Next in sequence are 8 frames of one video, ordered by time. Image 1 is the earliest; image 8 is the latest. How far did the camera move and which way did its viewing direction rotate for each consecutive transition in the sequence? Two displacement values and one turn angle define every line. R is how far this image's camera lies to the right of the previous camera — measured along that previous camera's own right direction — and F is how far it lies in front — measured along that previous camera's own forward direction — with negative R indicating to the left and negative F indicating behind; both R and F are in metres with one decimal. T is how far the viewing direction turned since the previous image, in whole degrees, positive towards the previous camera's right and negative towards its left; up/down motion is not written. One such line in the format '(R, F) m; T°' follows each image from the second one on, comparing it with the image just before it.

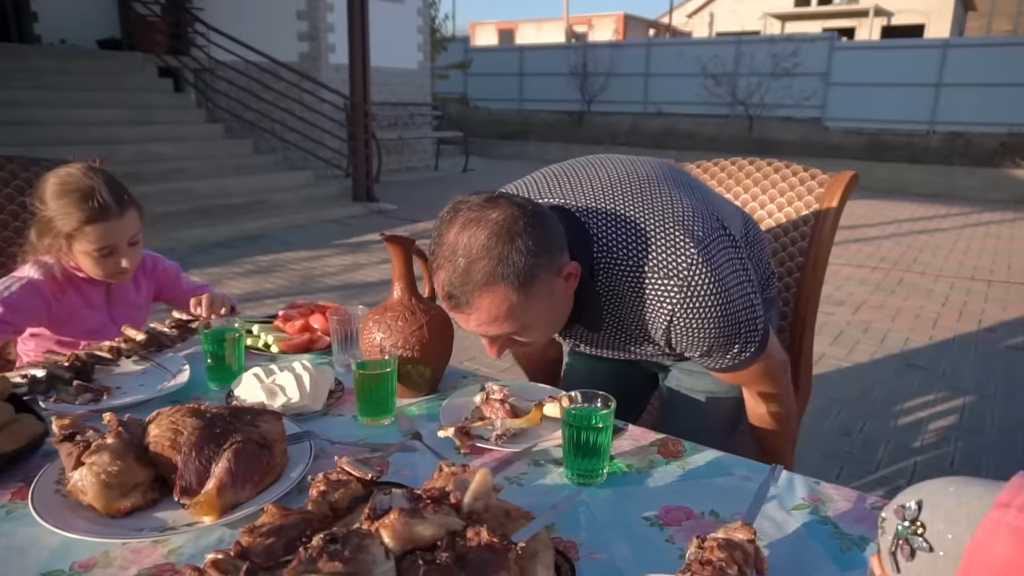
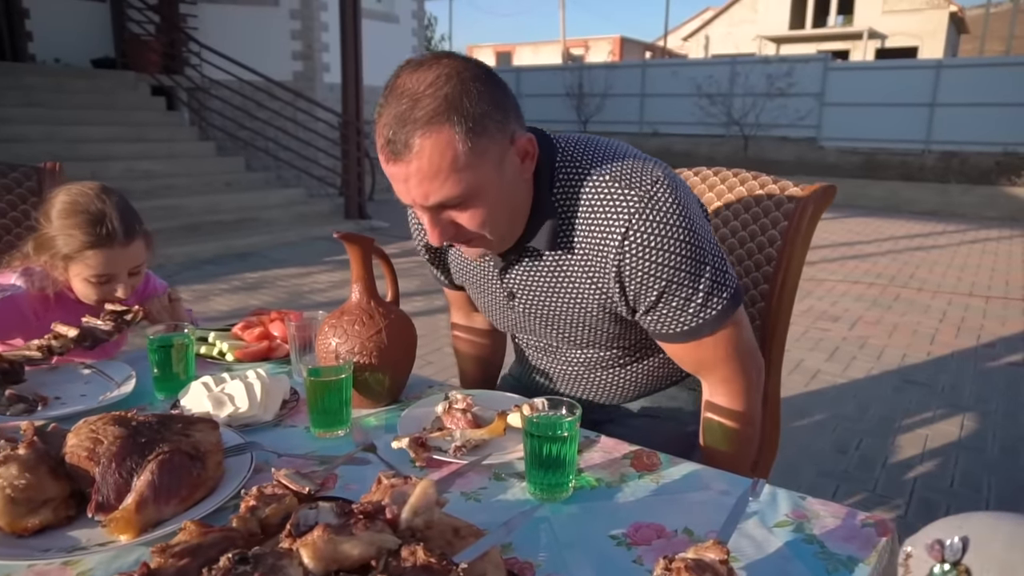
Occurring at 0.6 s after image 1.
(+0.1, +0.1) m; 0°
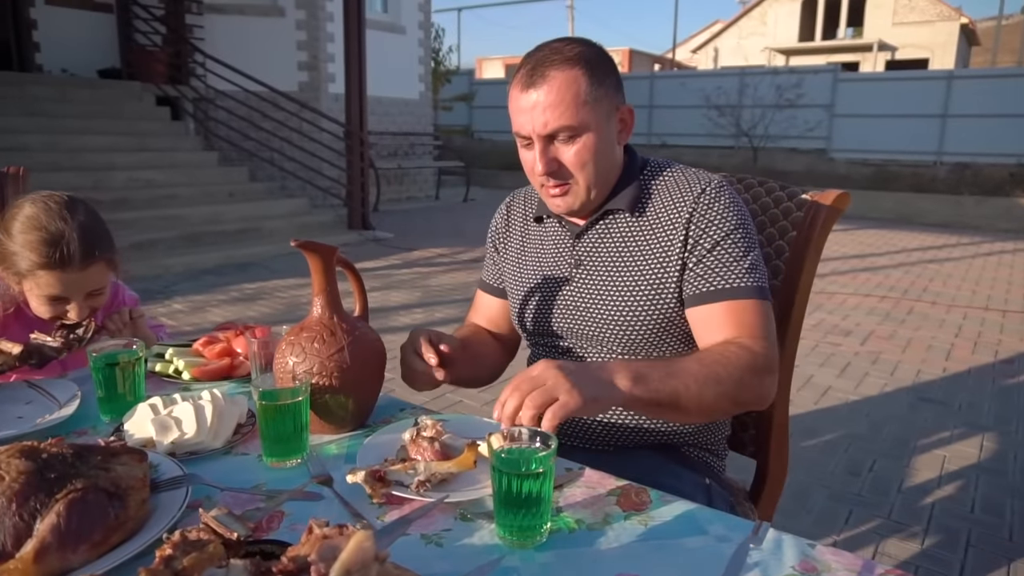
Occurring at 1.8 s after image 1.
(+0.1, +0.1) m; -1°
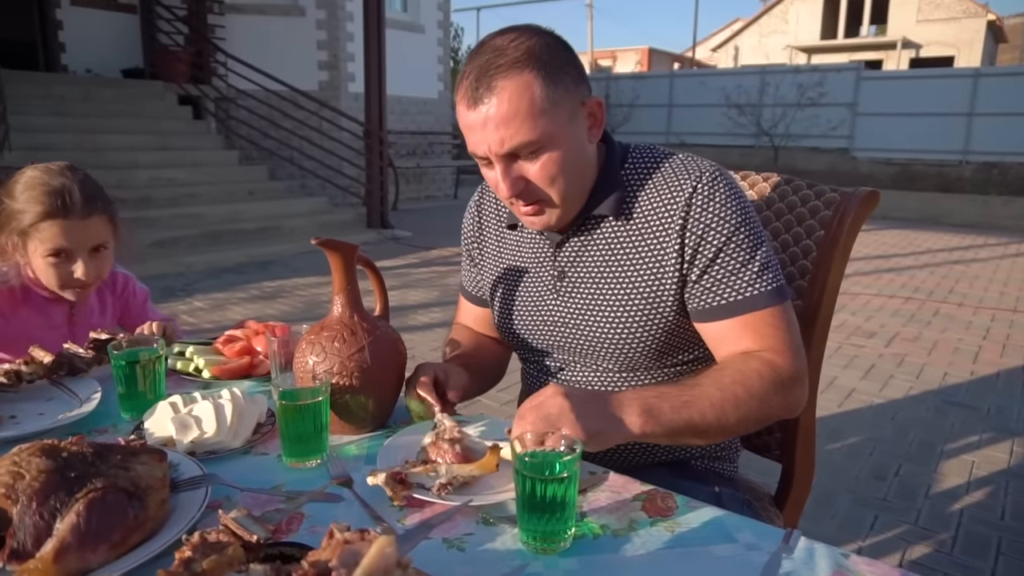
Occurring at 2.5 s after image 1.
(0.0, 0.0) m; -1°
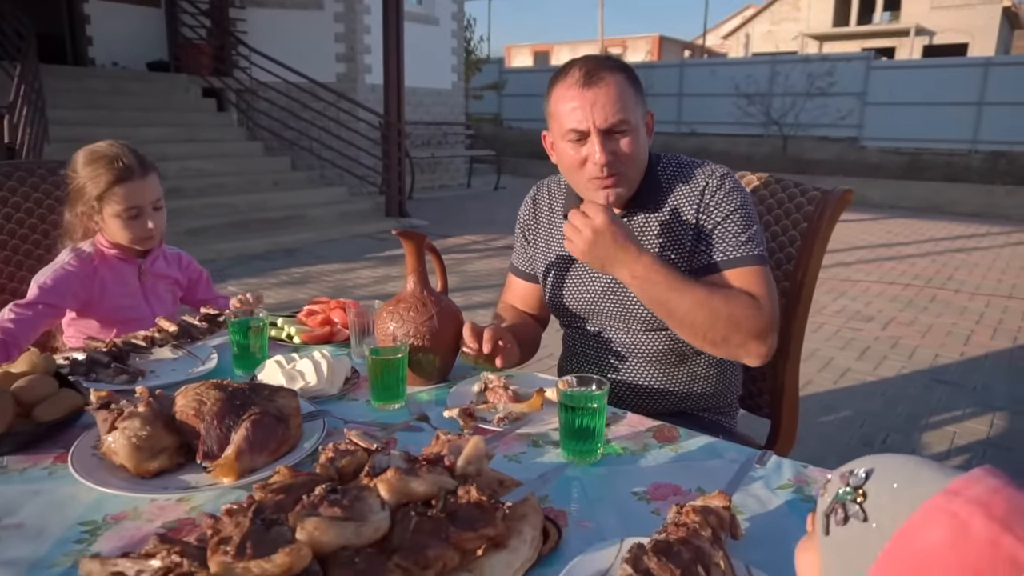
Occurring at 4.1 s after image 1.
(-0.1, -0.3) m; -1°
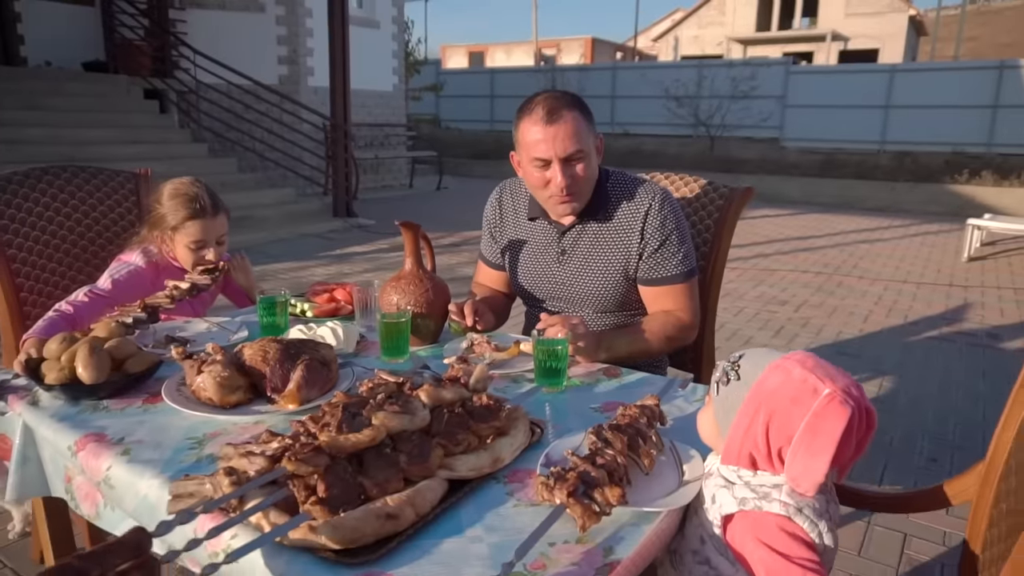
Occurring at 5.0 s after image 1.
(-0.1, -0.4) m; +5°
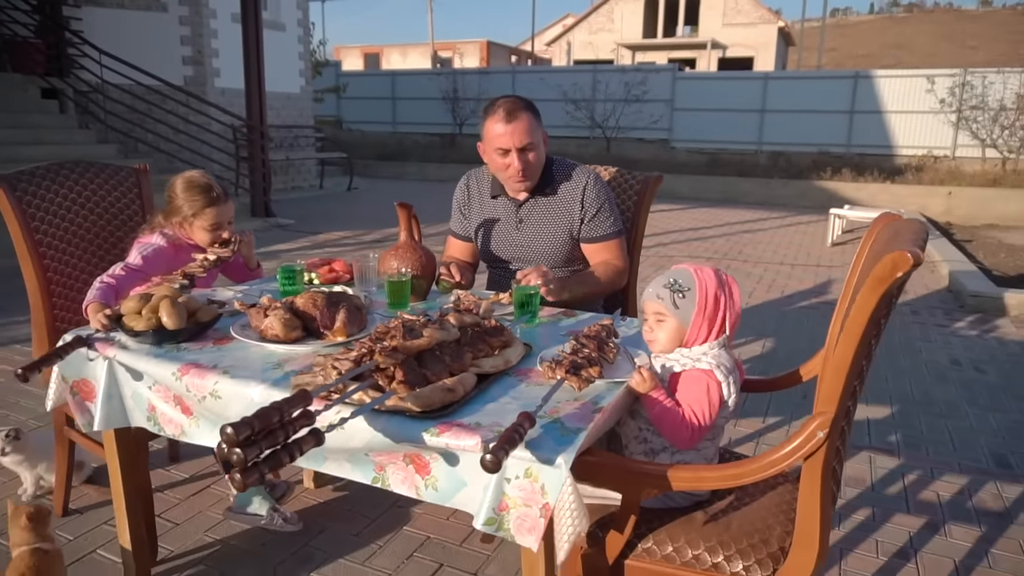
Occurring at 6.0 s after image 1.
(-0.3, -0.5) m; +8°
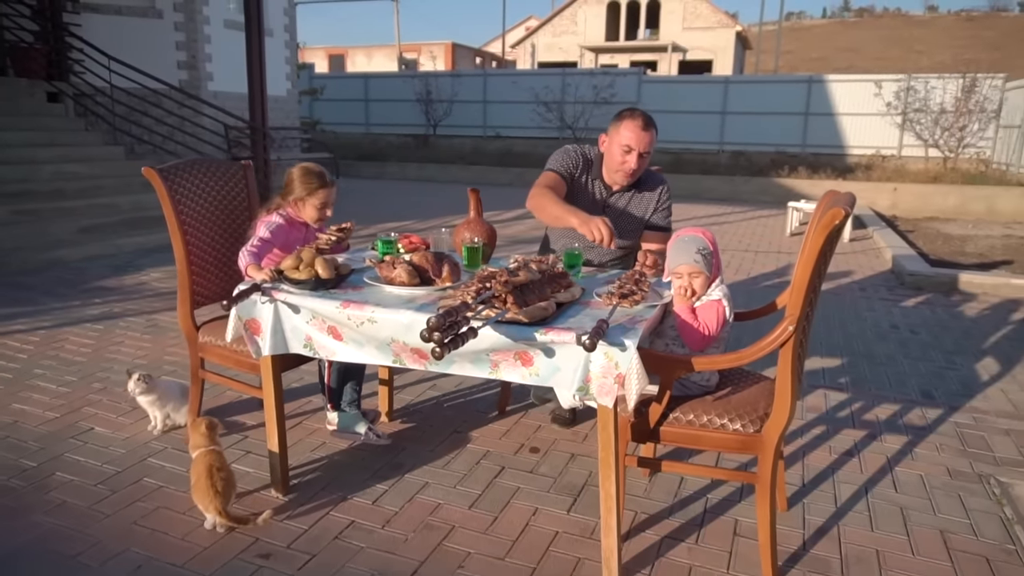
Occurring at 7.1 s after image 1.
(-0.4, -0.7) m; +3°
